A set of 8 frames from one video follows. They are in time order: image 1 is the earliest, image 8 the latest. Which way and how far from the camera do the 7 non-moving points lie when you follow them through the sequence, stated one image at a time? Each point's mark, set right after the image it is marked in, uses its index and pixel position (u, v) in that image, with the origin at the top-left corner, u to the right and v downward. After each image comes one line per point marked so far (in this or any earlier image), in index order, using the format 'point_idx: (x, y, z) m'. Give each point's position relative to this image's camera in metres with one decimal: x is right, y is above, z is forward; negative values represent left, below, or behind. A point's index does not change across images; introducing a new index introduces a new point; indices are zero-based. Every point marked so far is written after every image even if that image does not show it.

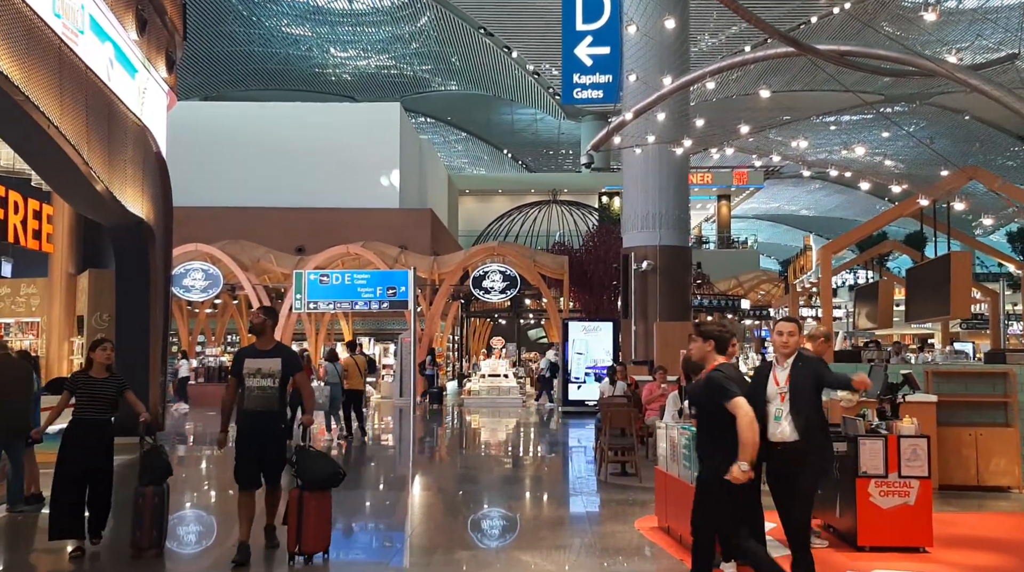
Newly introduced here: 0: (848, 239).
0: (+3.1, +0.4, +9.1) m
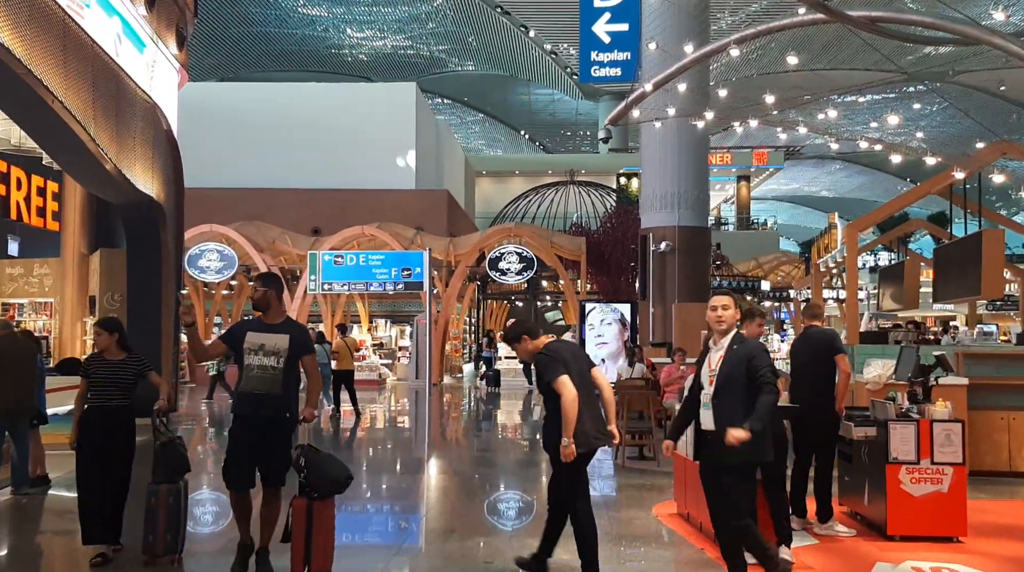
0: (+3.3, +0.6, +8.9) m
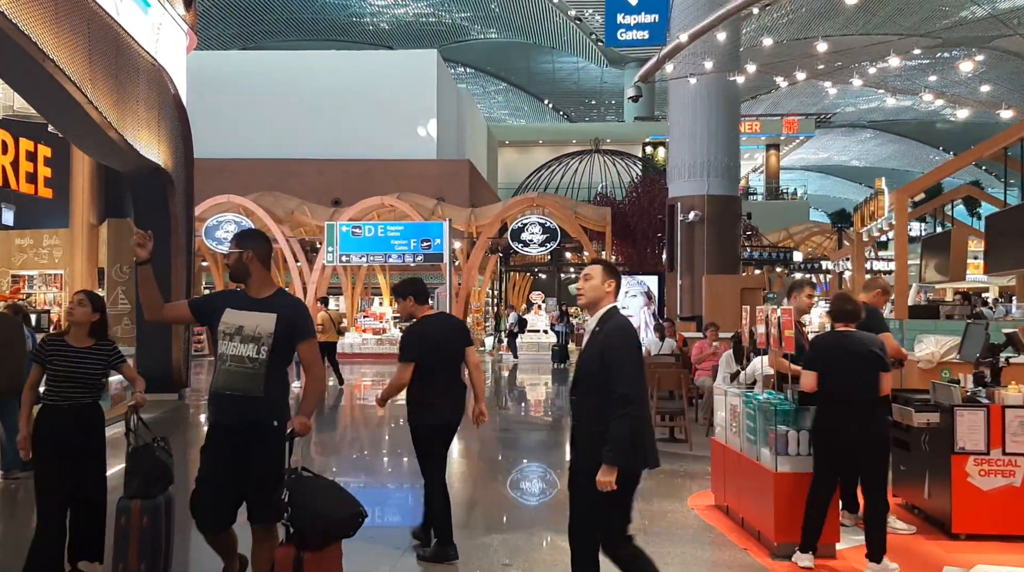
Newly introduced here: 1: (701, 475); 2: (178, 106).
0: (+3.5, +0.9, +8.3) m
1: (+1.2, -1.2, +6.4) m
2: (-3.5, +1.9, +10.4) m
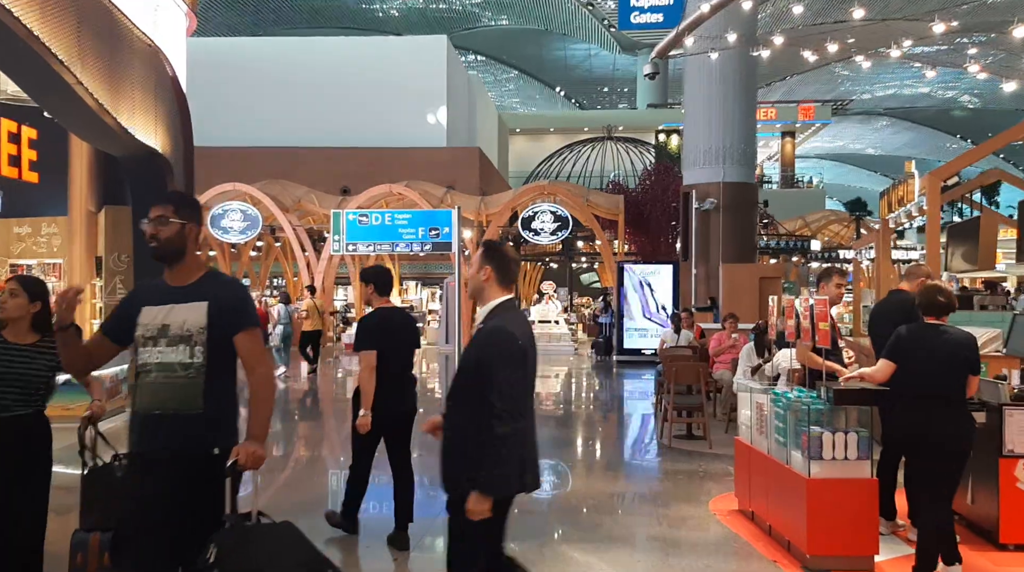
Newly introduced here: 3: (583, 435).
0: (+3.5, +1.0, +7.9) m
1: (+1.3, -1.2, +6.0) m
2: (-3.4, +2.0, +10.1) m
3: (+0.7, -1.4, +9.4) m
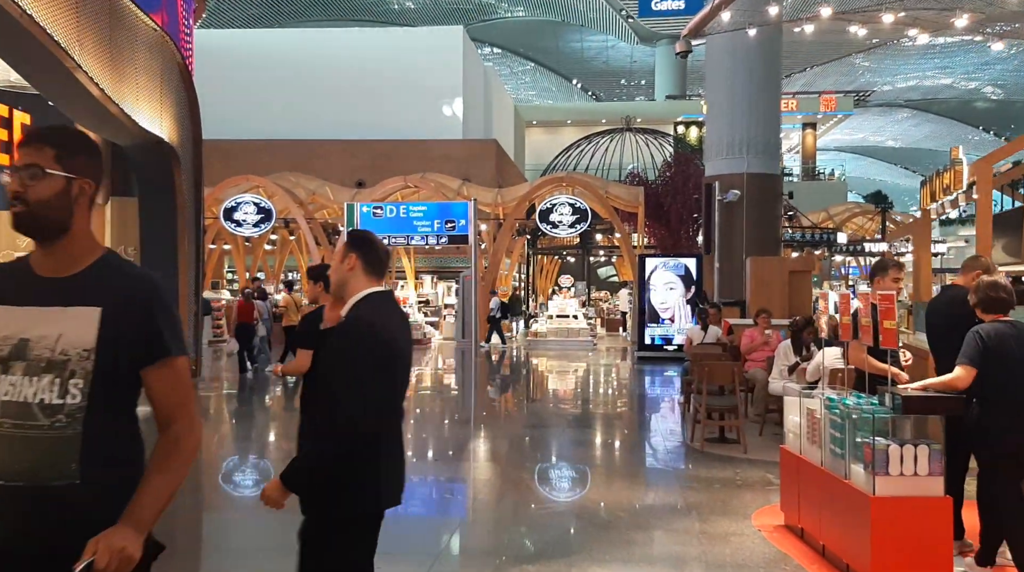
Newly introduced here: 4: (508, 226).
0: (+3.7, +1.0, +7.4) m
1: (+1.4, -1.1, +5.6) m
2: (-3.3, +2.1, +9.7) m
3: (+0.9, -1.4, +9.0) m
4: (-0.1, +1.1, +18.3) m
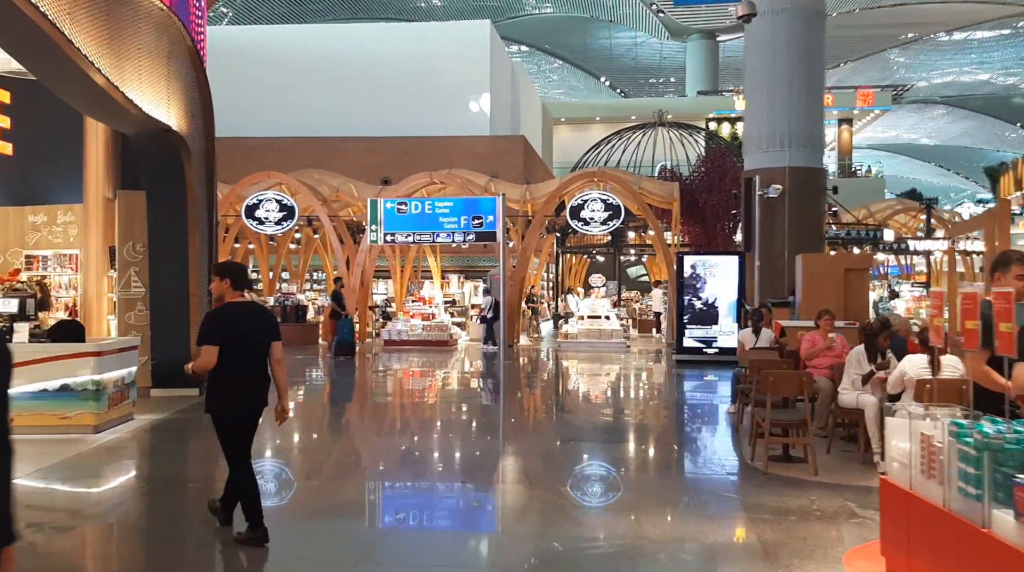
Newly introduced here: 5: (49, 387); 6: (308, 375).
0: (+3.9, +1.0, +6.6) m
1: (+1.6, -1.1, +4.9) m
2: (-2.9, +2.1, +9.1) m
3: (+1.1, -1.4, +8.3) m
4: (+0.4, +1.1, +17.7) m
5: (-3.6, -0.8, +7.7) m
6: (-2.9, -1.3, +14.0) m
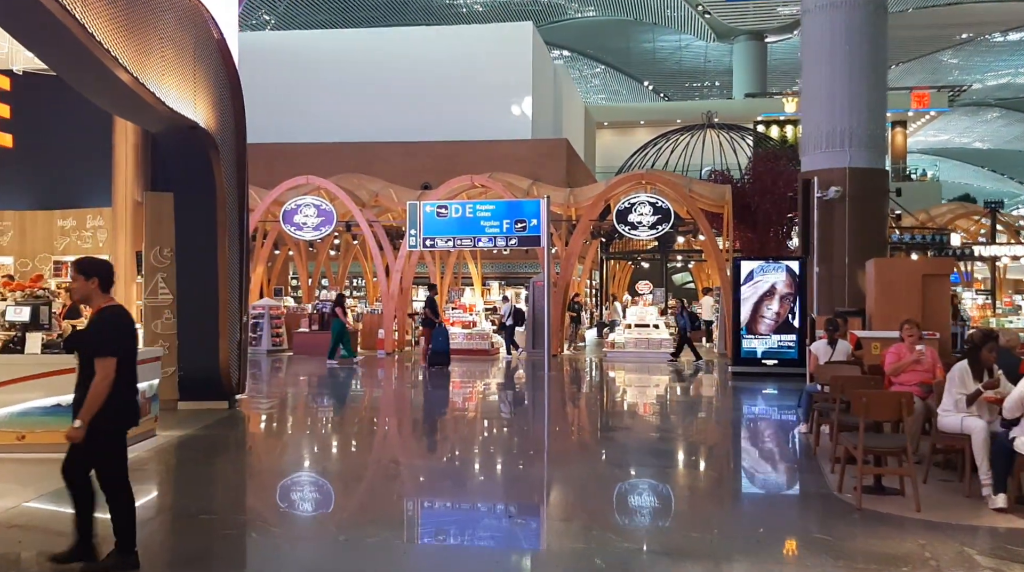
0: (+4.2, +1.0, +5.8) m
1: (+1.8, -1.2, +4.2) m
2: (-2.5, +2.0, +8.6) m
3: (+1.5, -1.4, +7.6) m
4: (+1.2, +1.0, +17.0) m
5: (-3.3, -0.8, +7.2) m
6: (-2.3, -1.4, +13.5) m
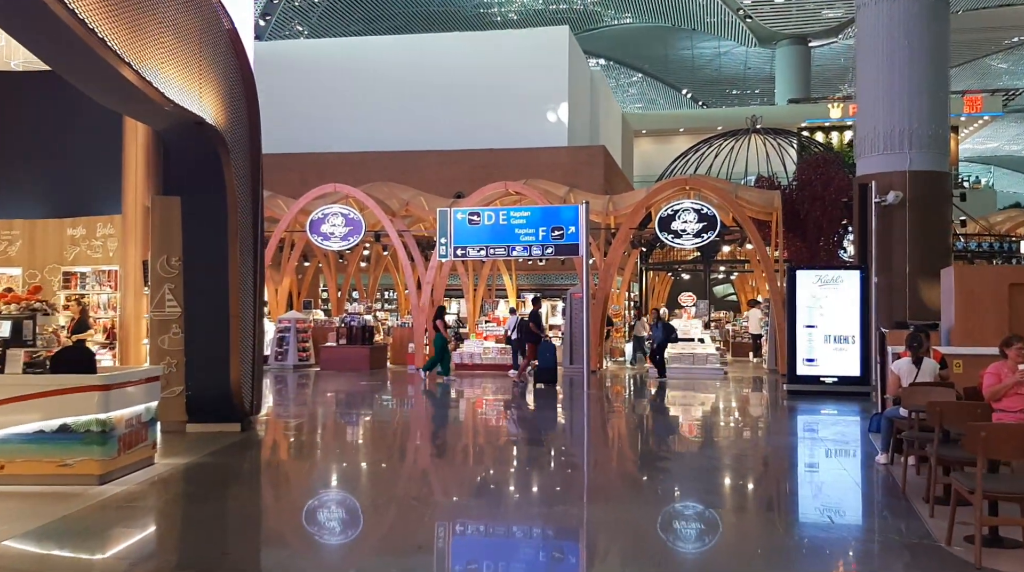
0: (+4.4, +0.9, +4.9) m
1: (+2.0, -1.2, +3.3) m
2: (-2.2, +1.9, +8.0) m
3: (+1.8, -1.5, +6.7) m
4: (+1.8, +0.8, +16.2) m
5: (-3.0, -0.9, +6.5) m
6: (-1.8, -1.5, +12.7) m
